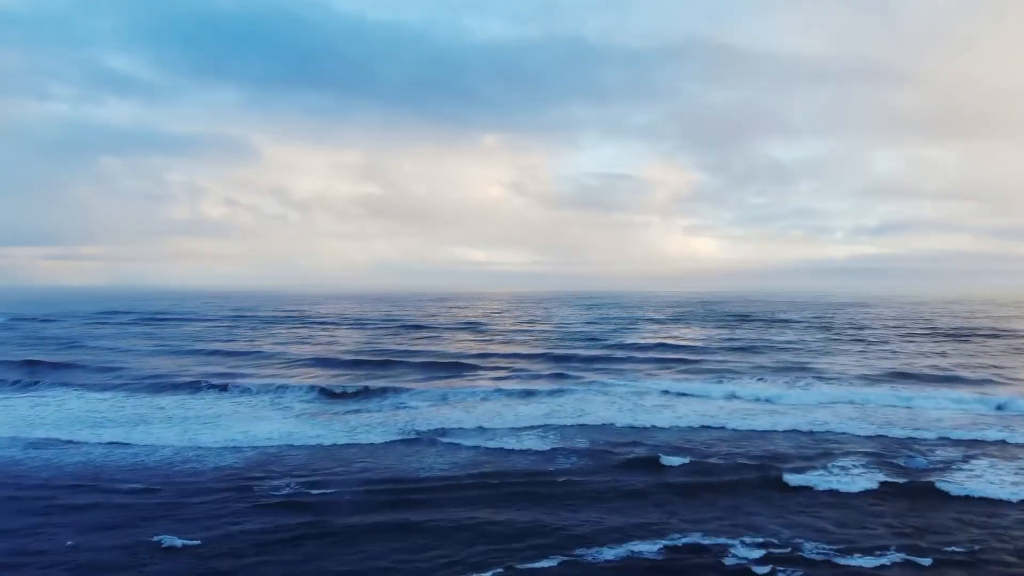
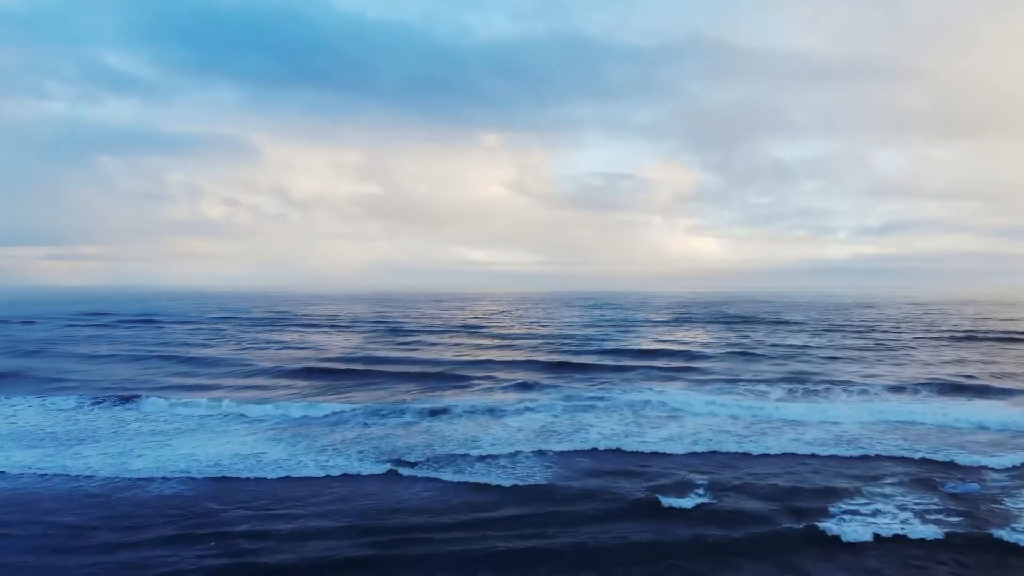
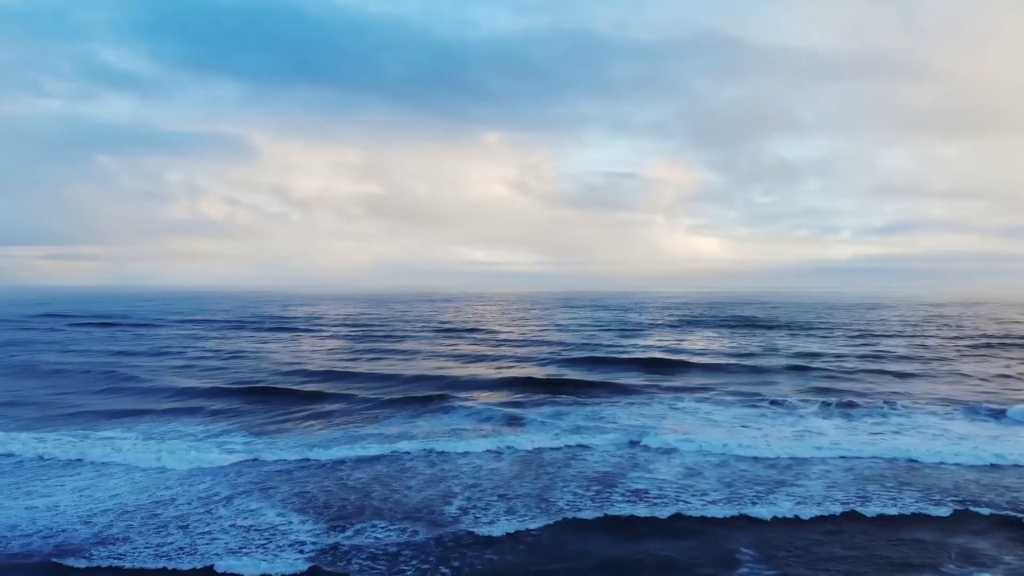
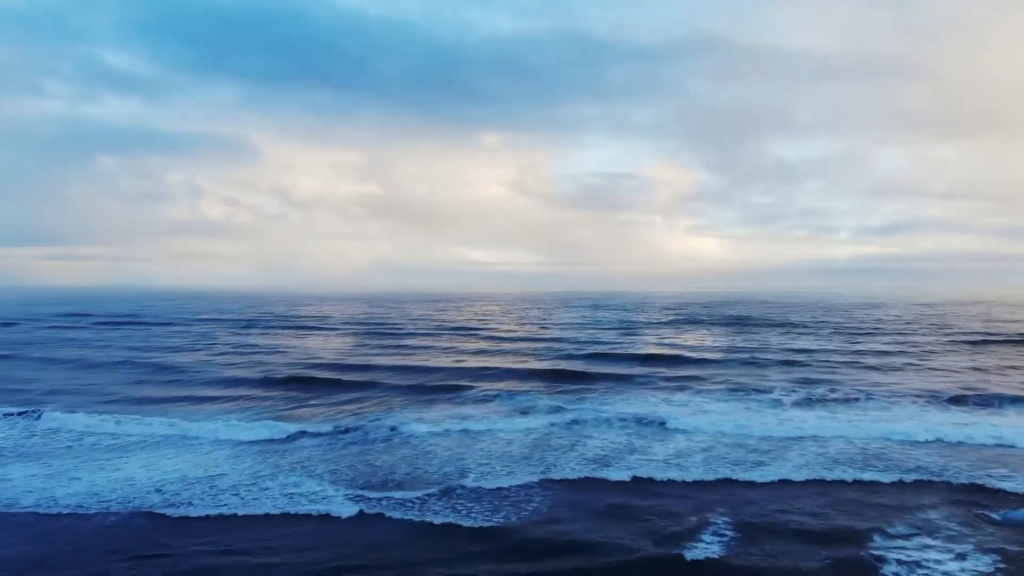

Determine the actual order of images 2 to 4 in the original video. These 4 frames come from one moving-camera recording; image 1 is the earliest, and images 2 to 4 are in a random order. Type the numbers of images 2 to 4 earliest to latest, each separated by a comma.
2, 4, 3
